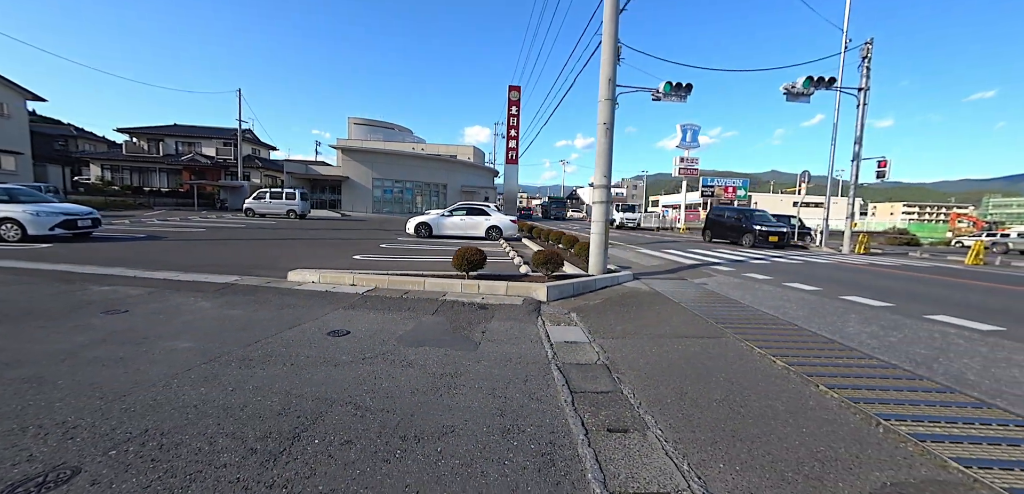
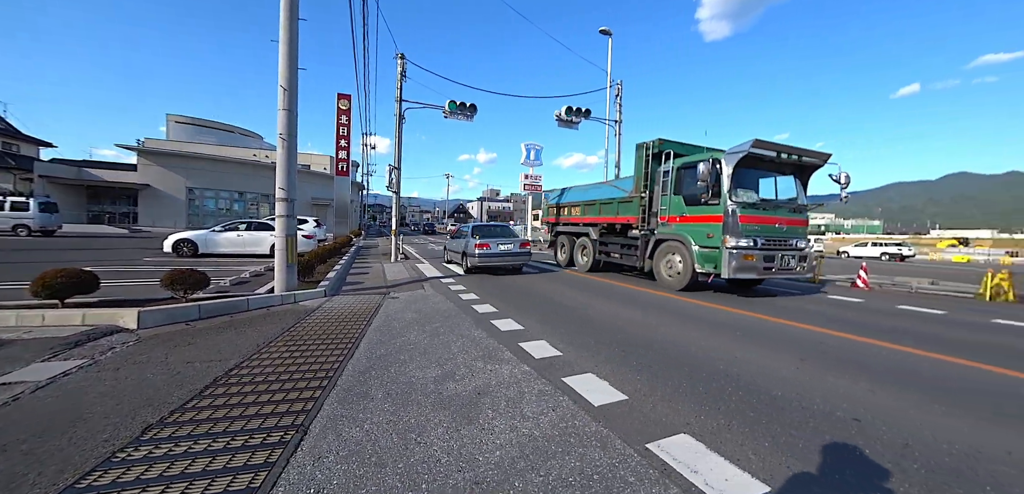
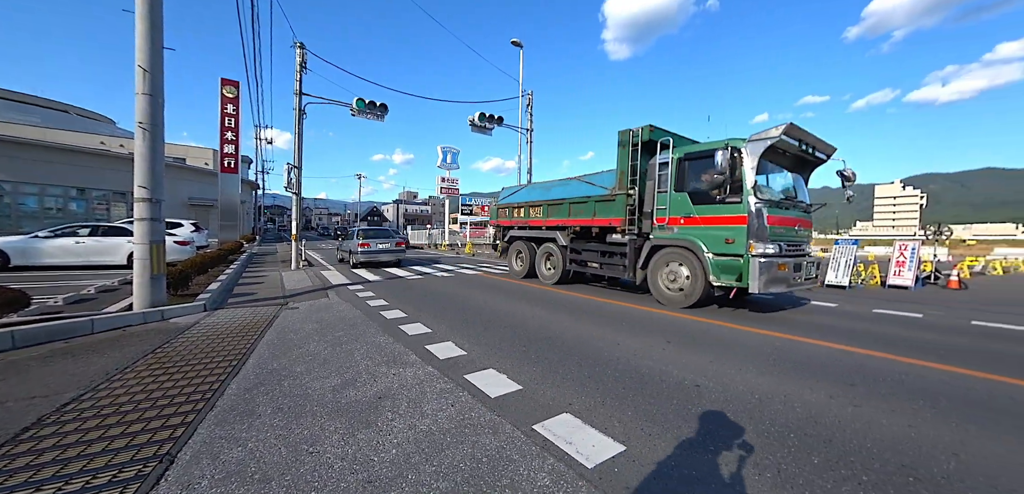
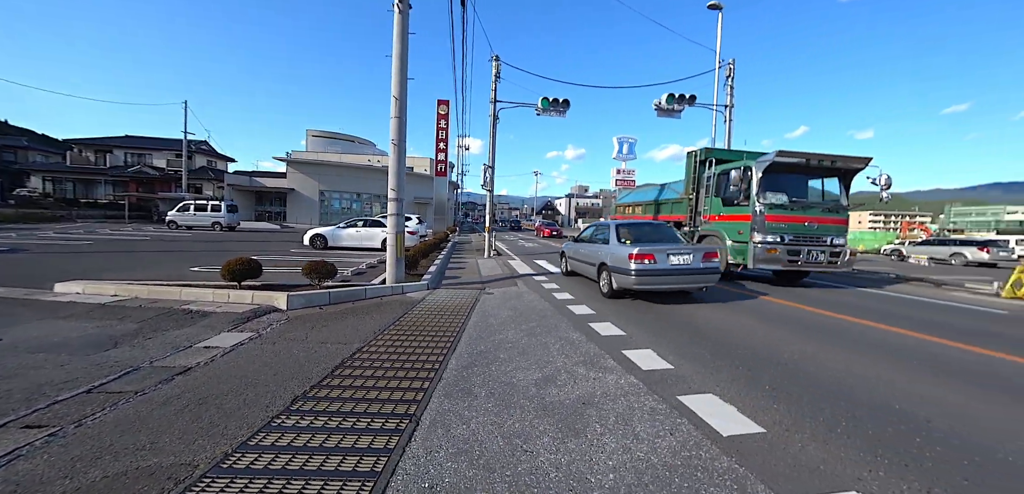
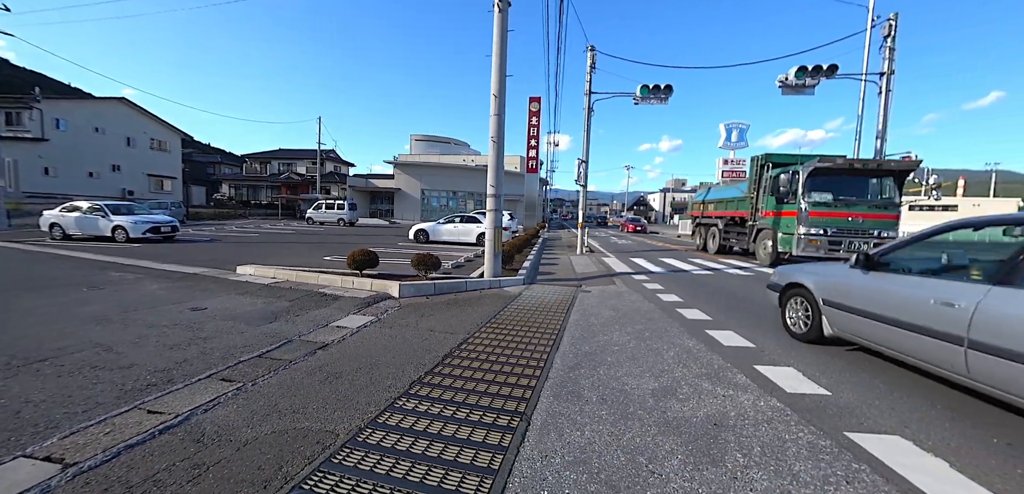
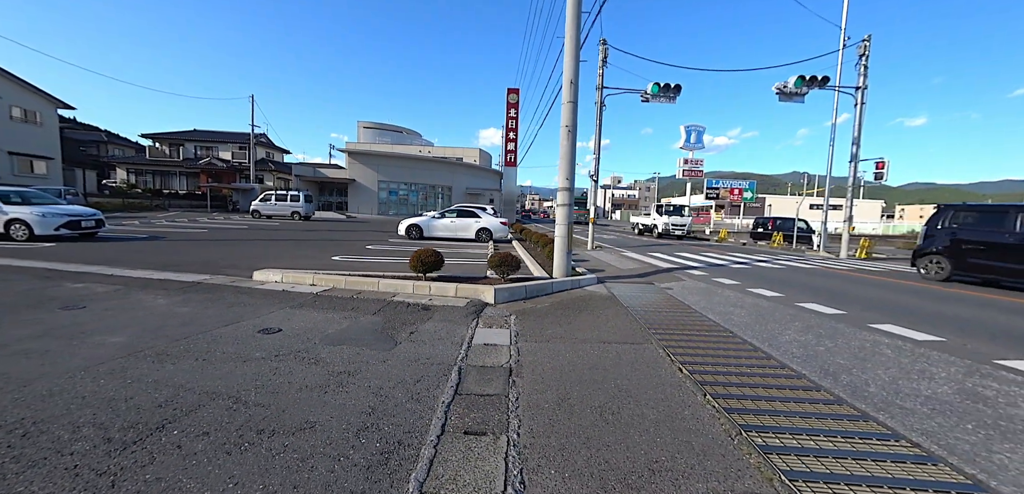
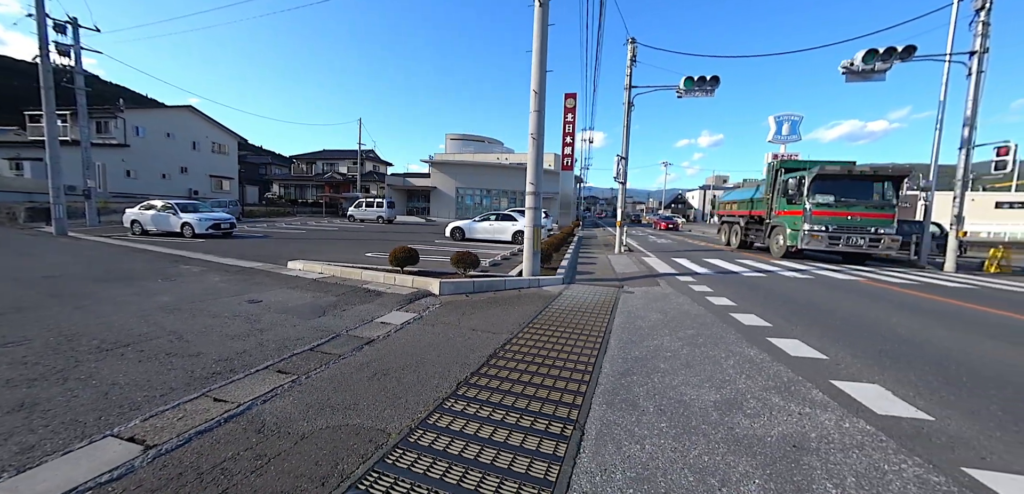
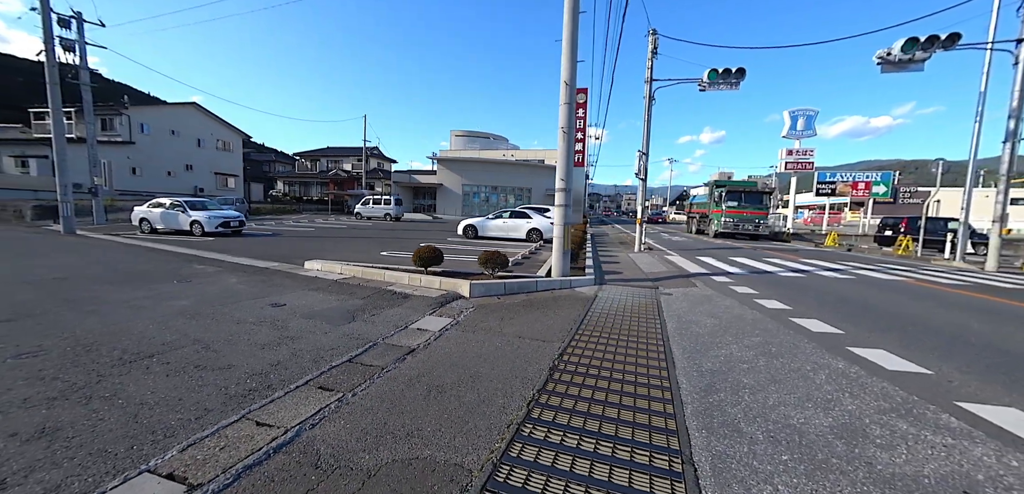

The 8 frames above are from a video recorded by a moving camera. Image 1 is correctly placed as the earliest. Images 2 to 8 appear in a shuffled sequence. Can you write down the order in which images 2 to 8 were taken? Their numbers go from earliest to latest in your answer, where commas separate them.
6, 8, 7, 5, 4, 2, 3
